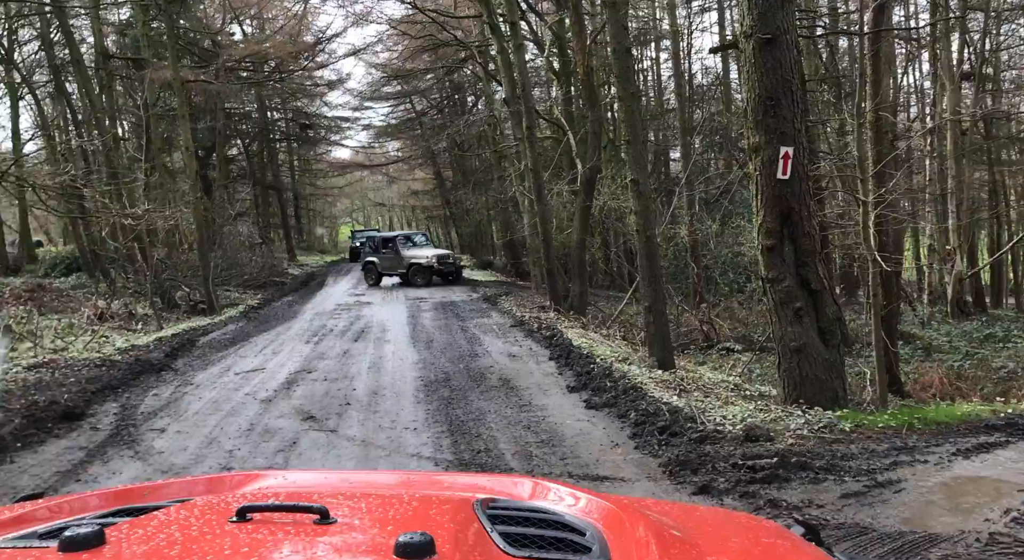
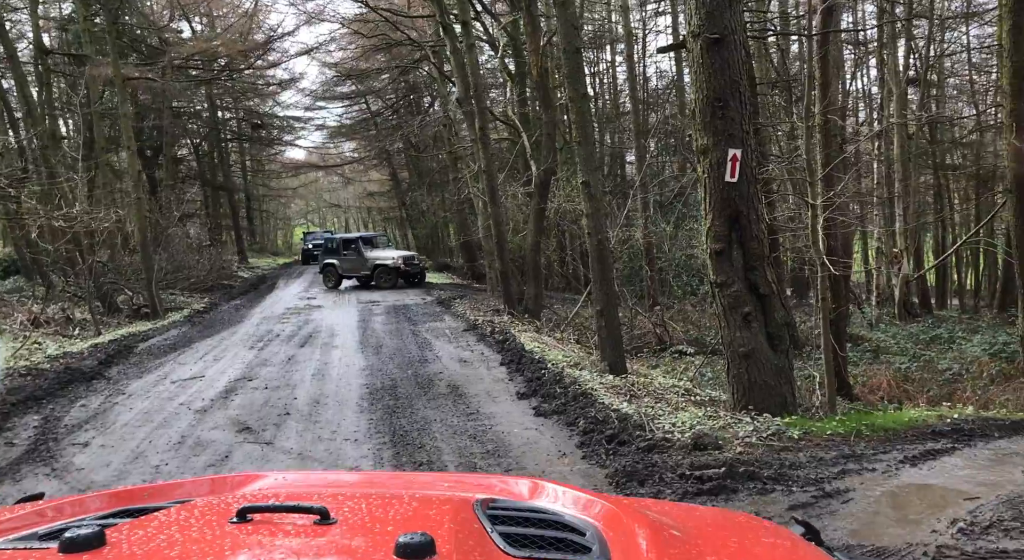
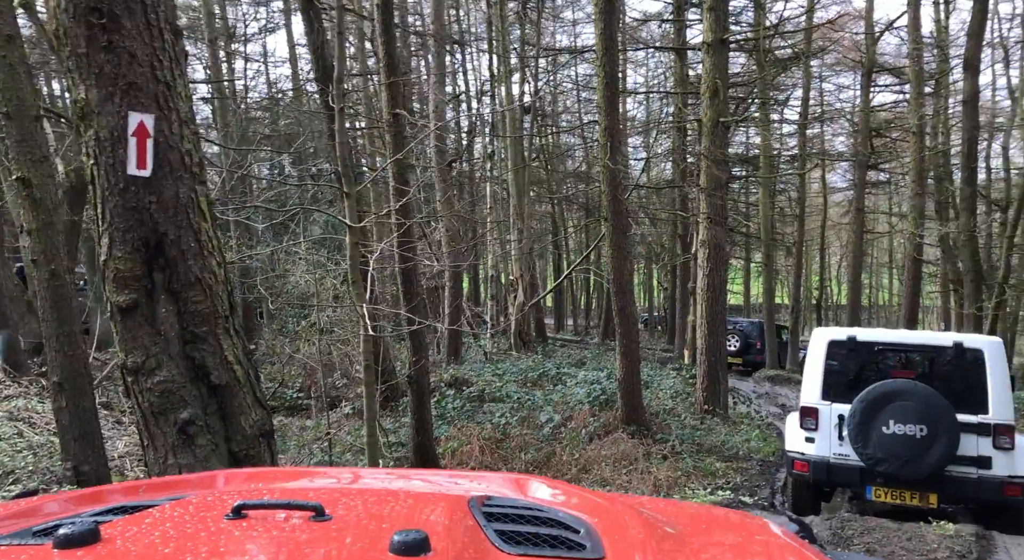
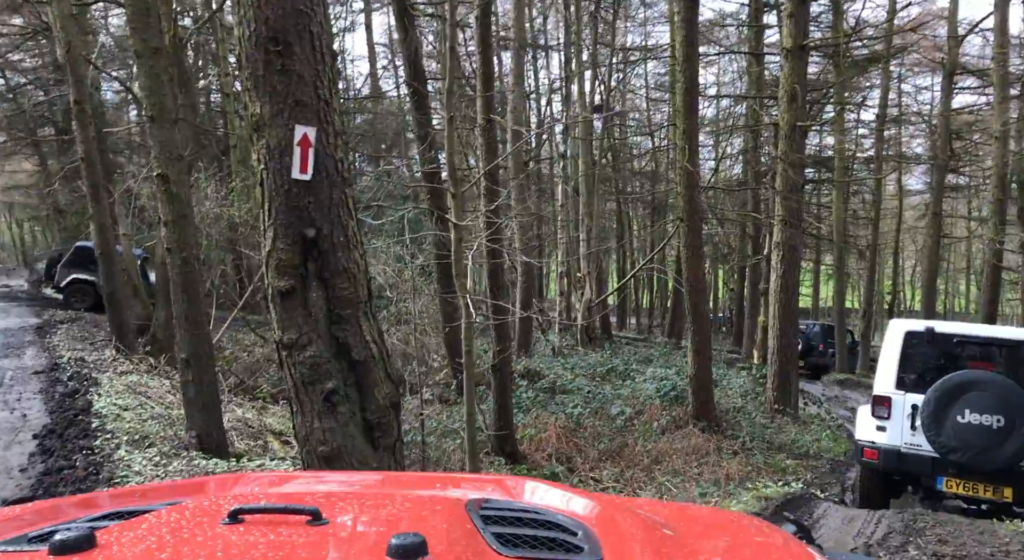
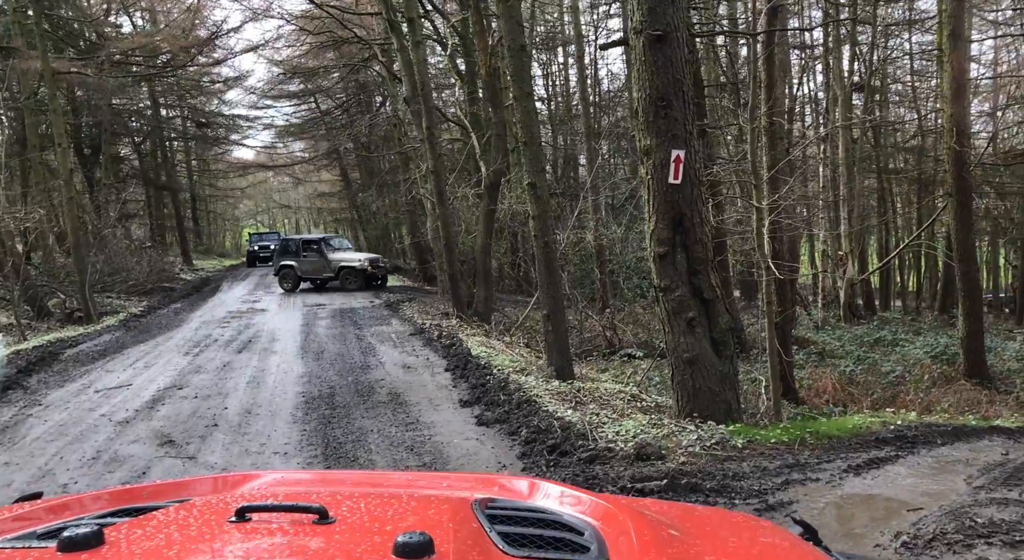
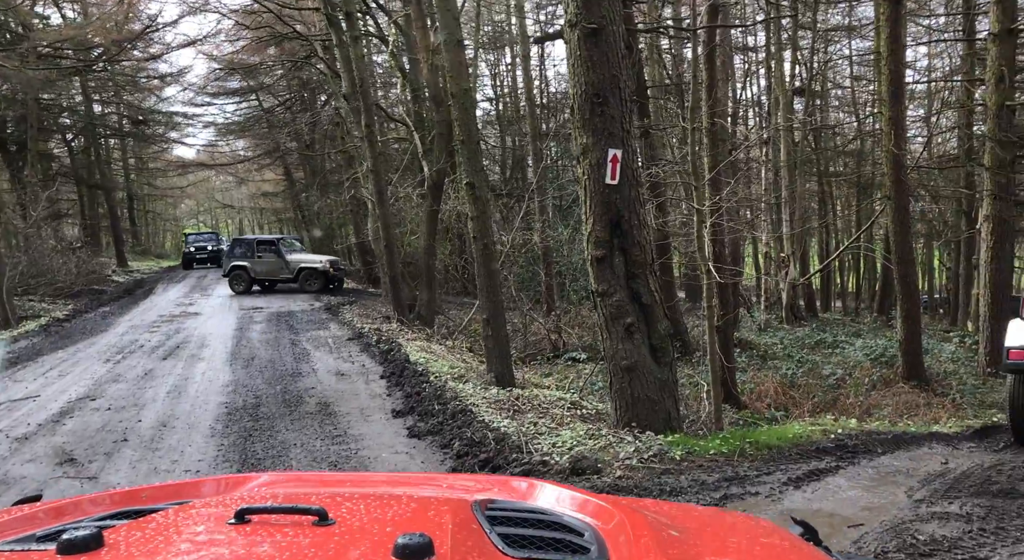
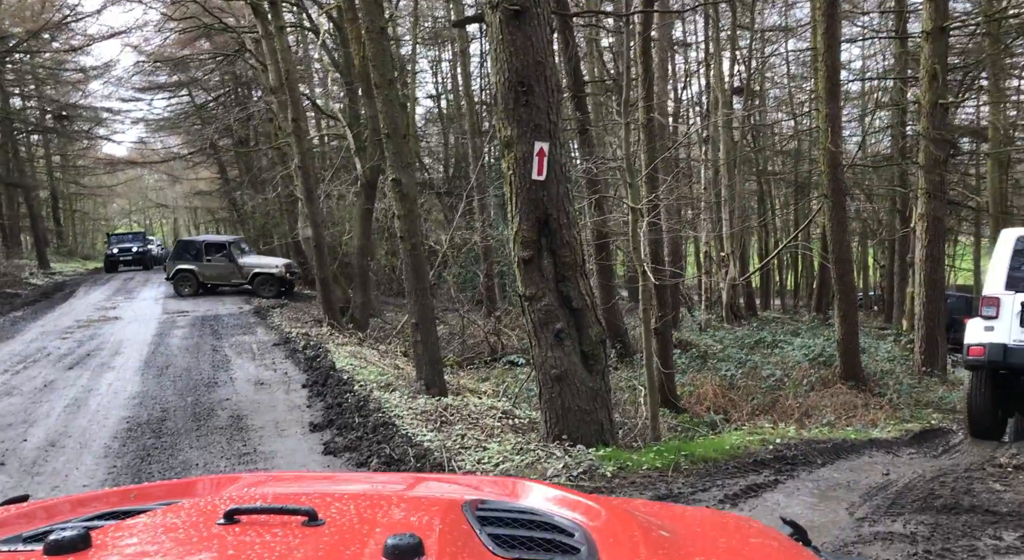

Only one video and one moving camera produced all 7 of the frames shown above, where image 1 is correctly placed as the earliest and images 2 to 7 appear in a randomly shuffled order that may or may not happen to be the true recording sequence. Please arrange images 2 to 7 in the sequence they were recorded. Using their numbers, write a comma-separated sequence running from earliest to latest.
2, 5, 6, 7, 4, 3
